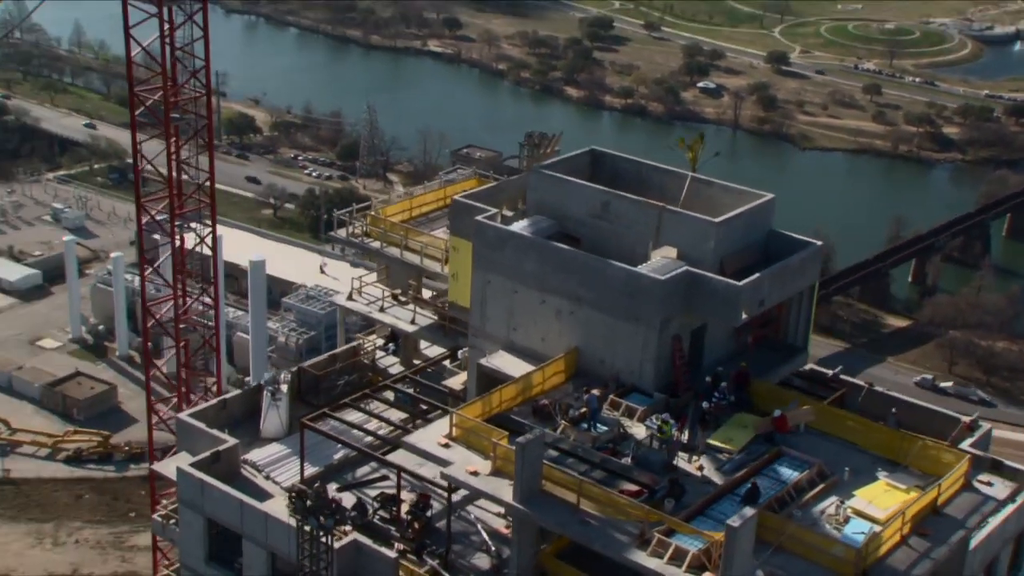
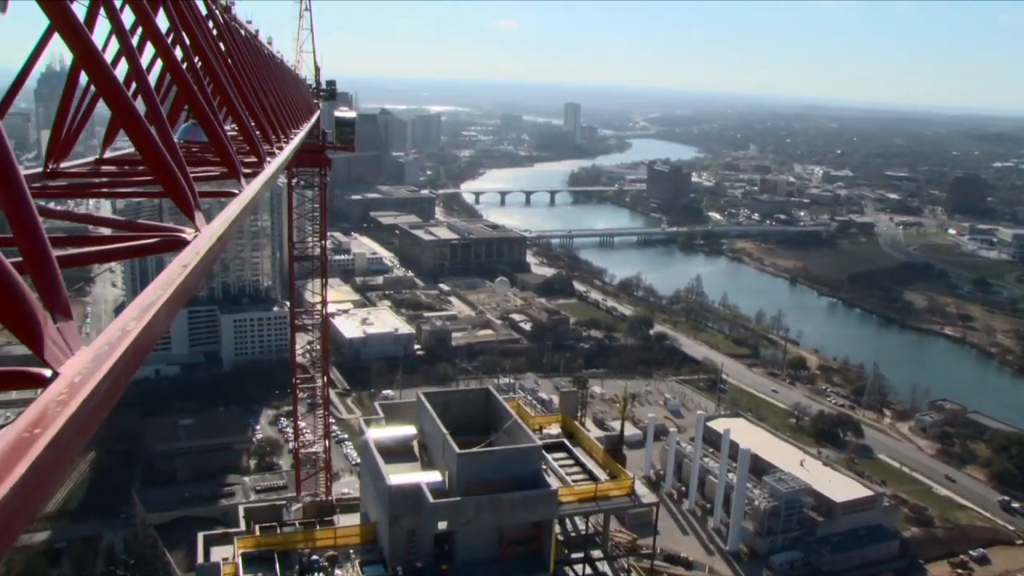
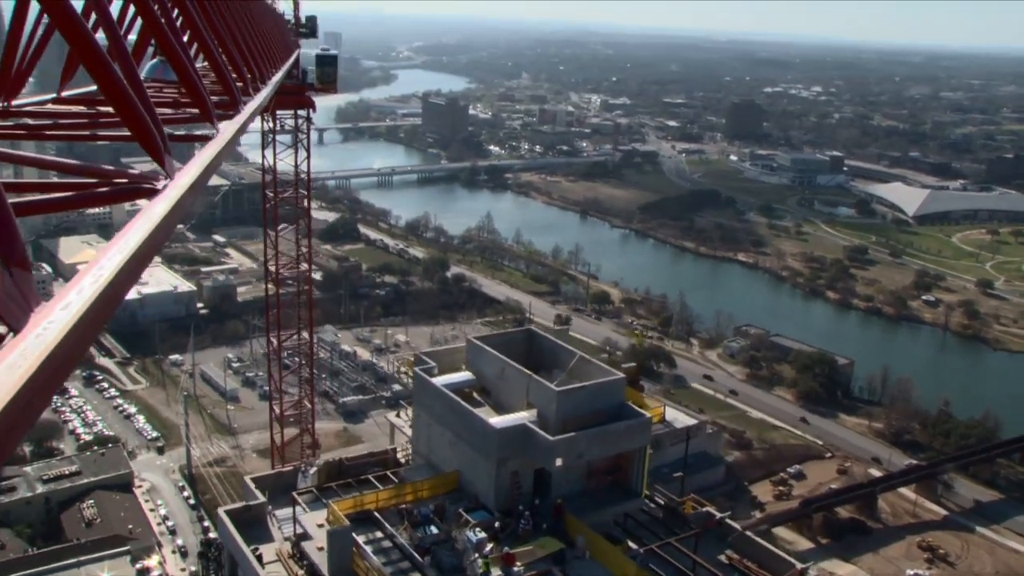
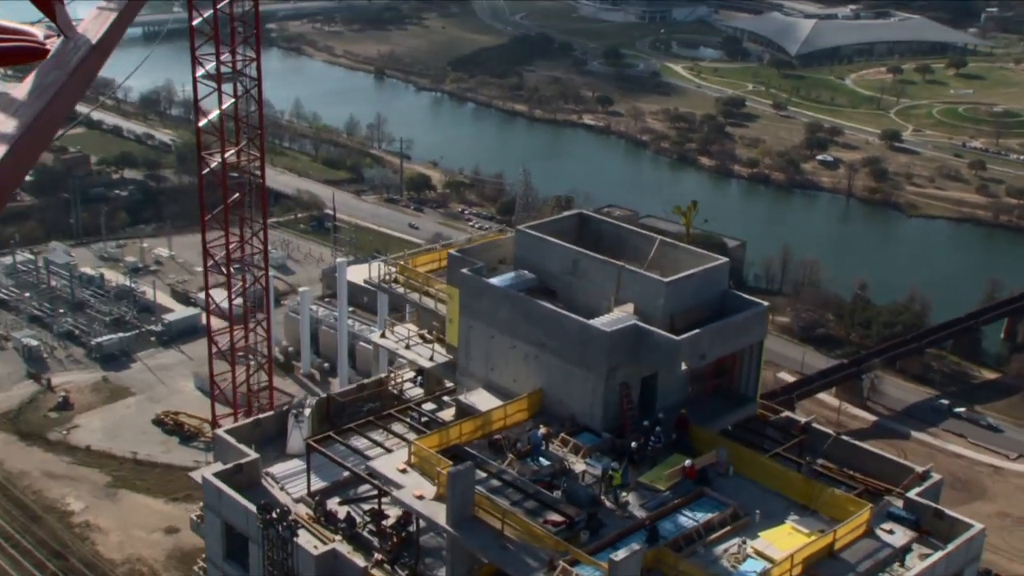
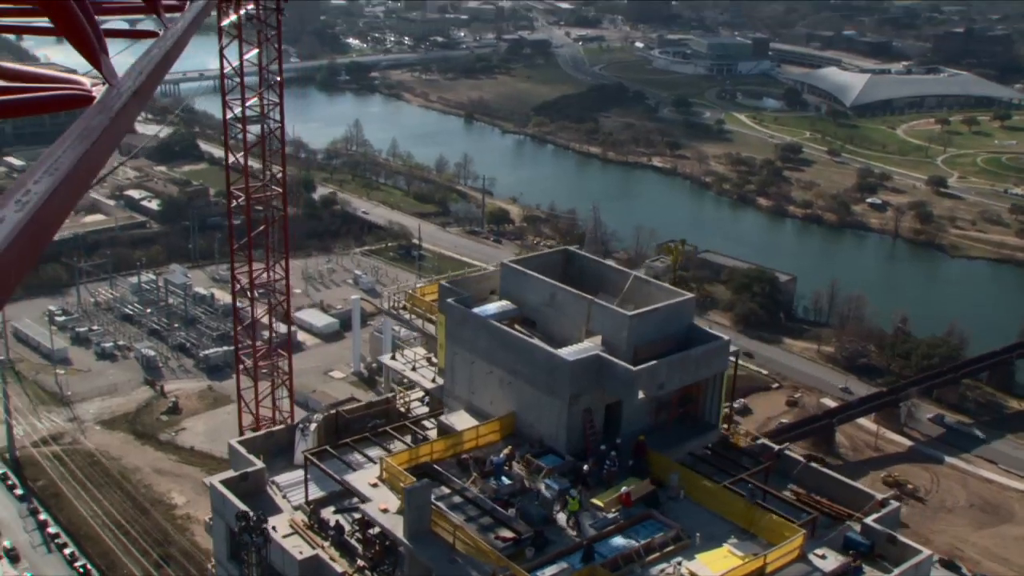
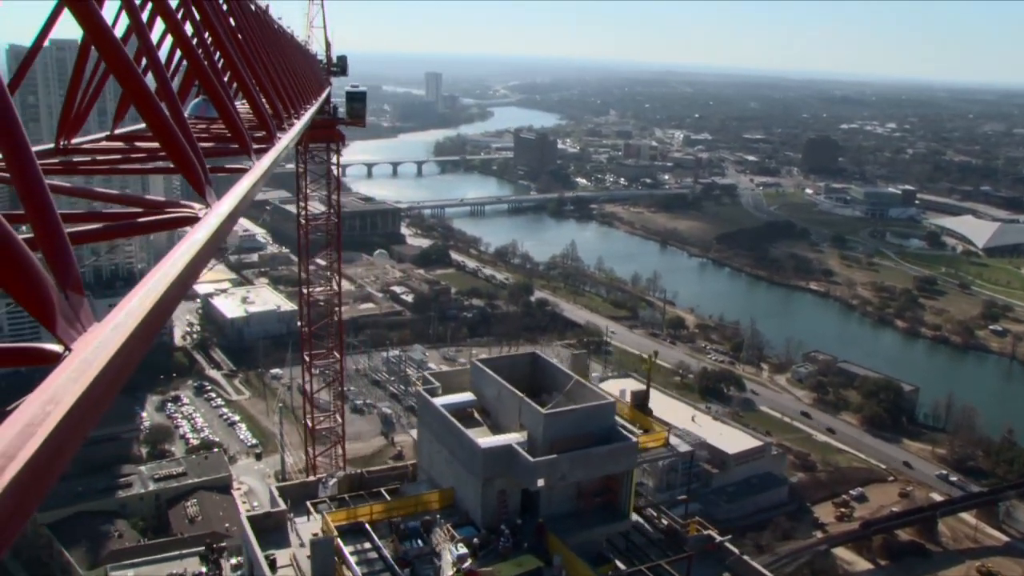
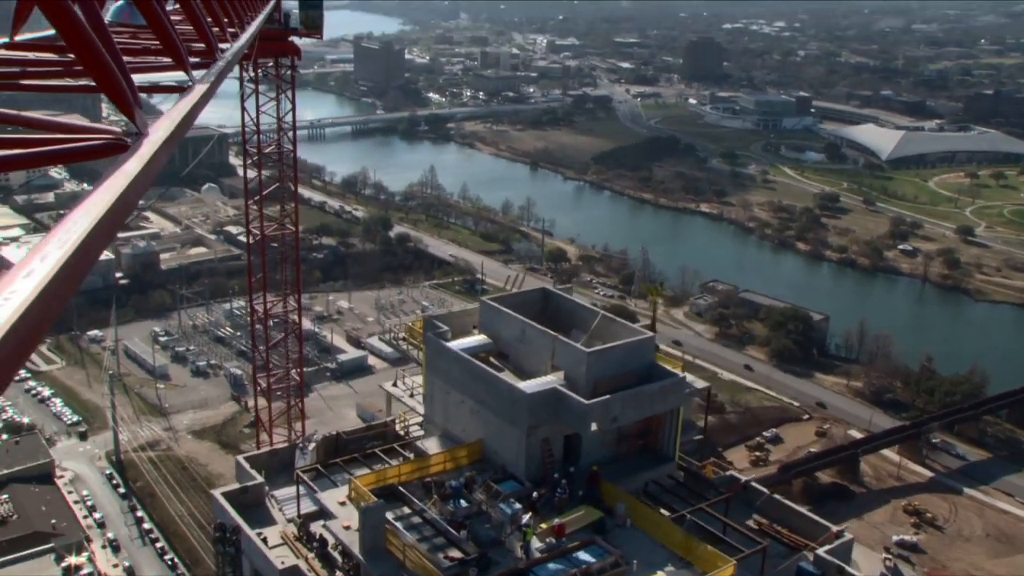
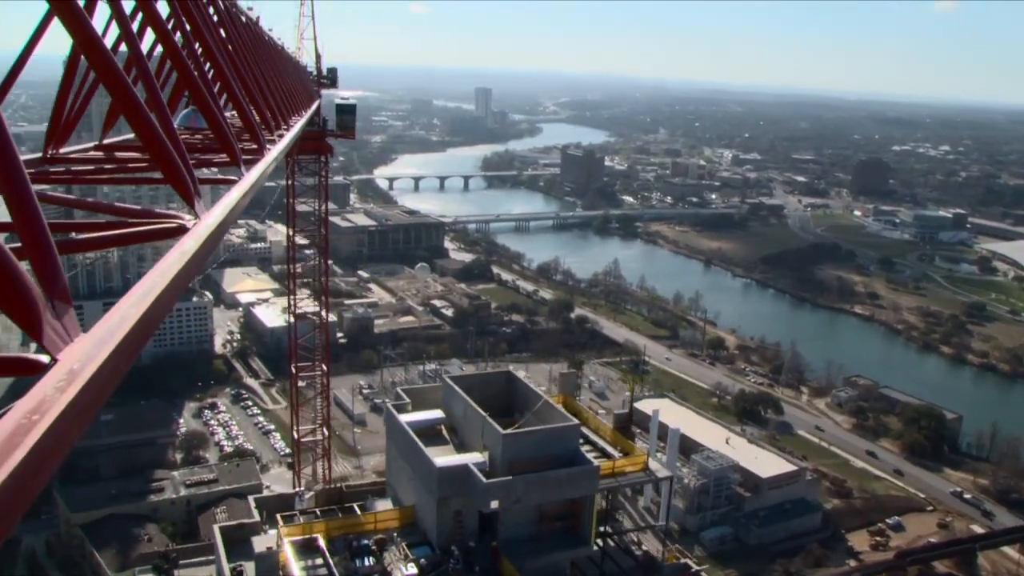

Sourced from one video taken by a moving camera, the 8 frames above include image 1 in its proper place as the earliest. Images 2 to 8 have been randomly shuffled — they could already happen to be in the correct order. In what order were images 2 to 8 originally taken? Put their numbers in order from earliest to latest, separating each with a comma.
4, 5, 7, 3, 6, 8, 2
